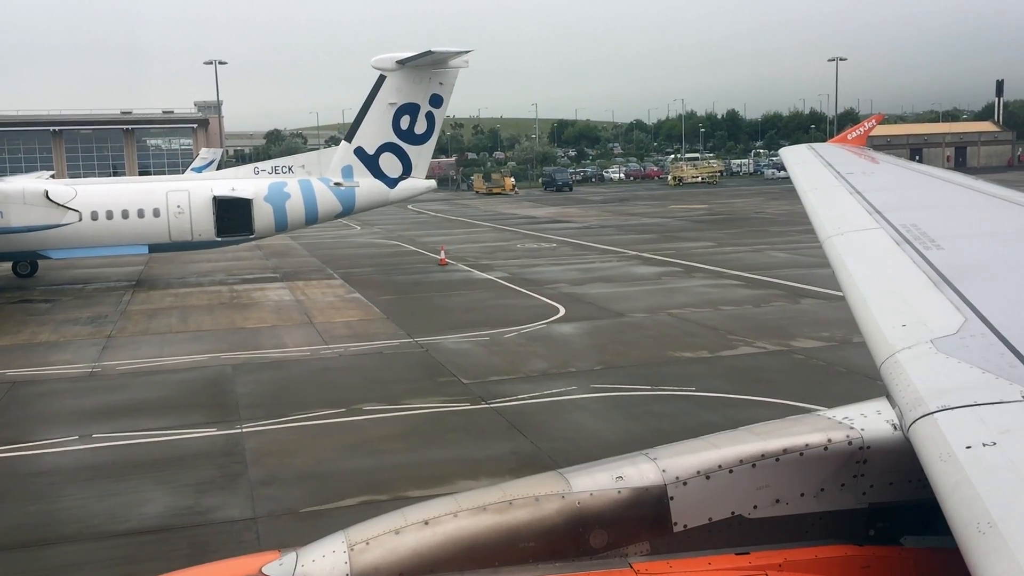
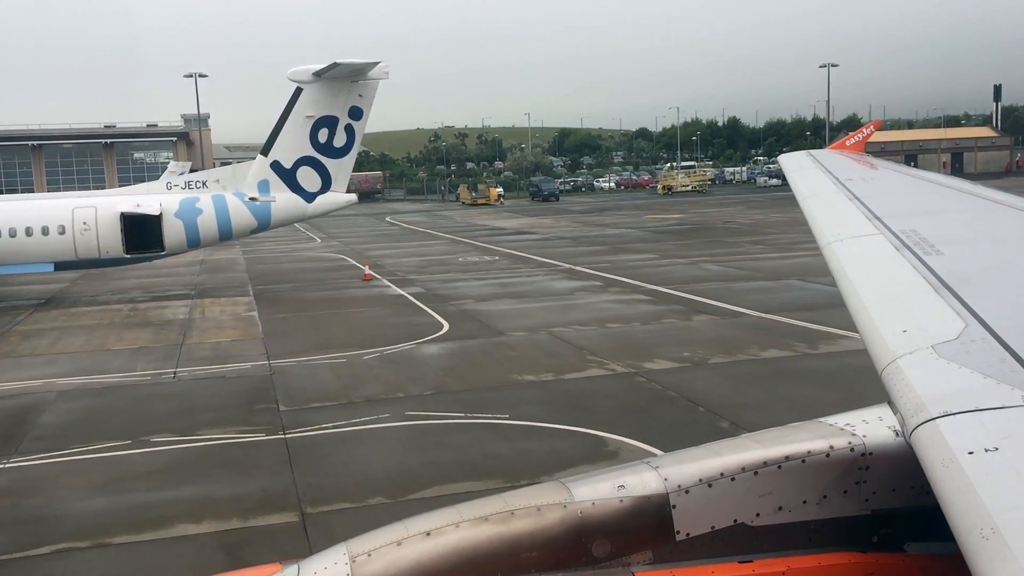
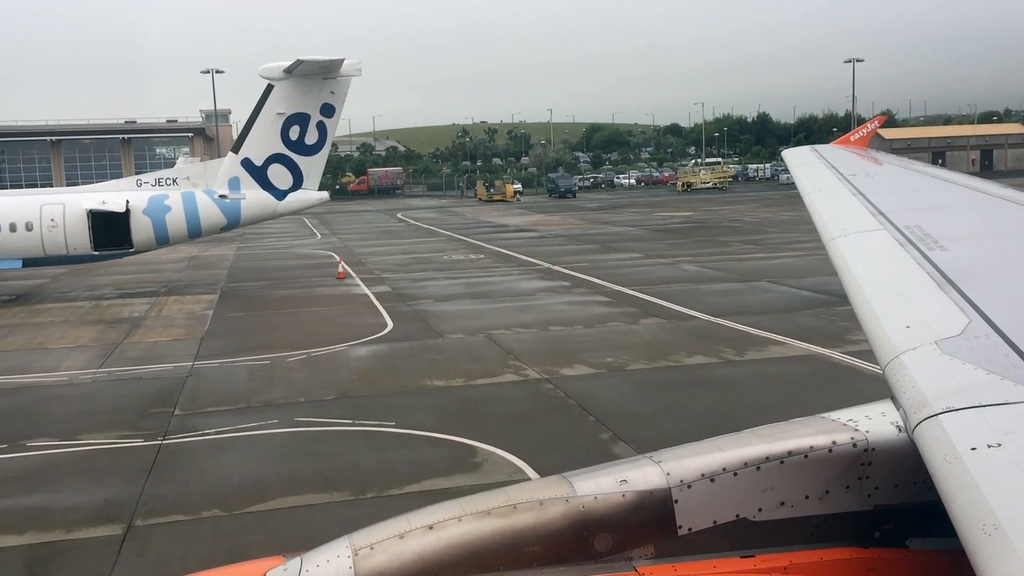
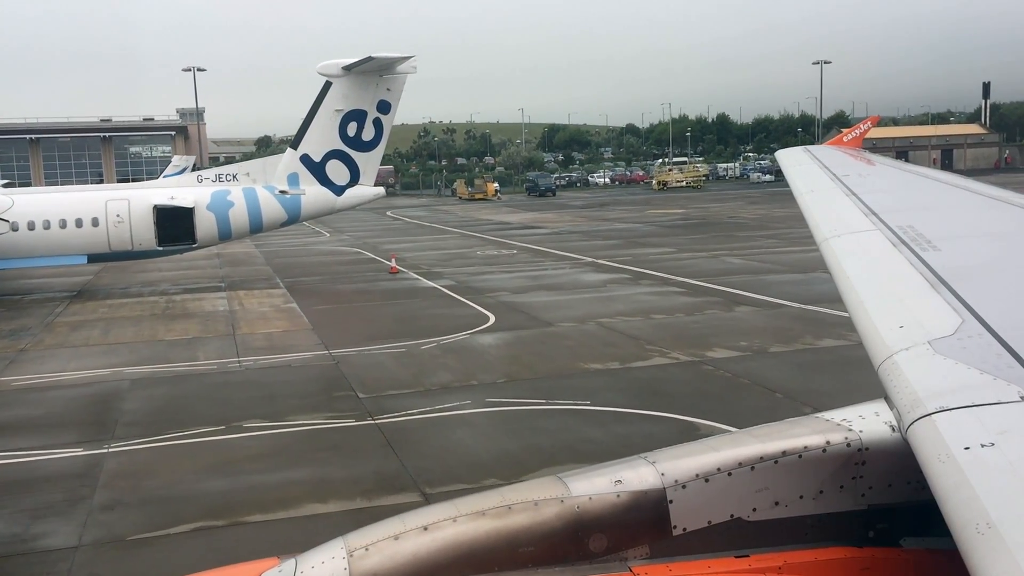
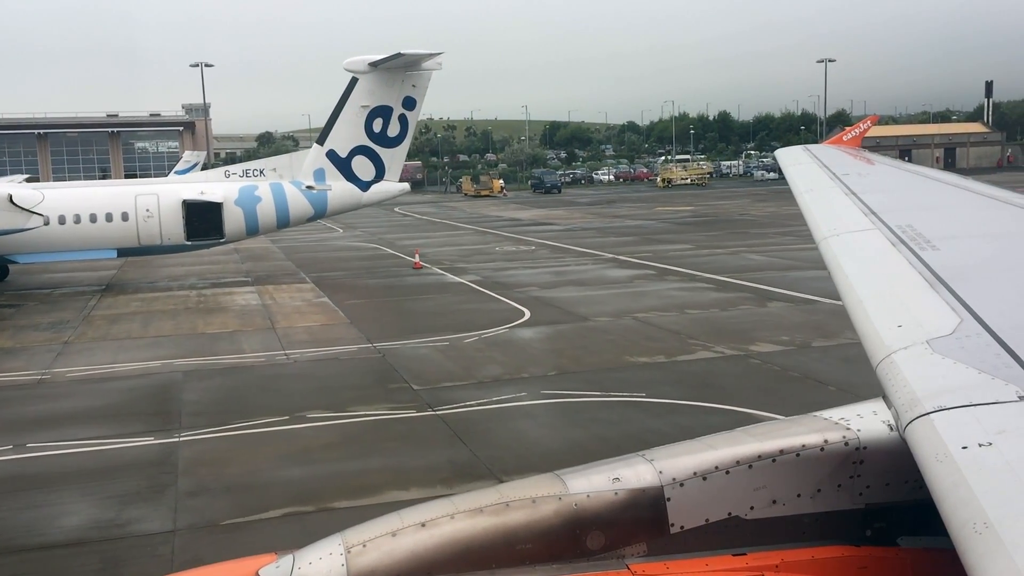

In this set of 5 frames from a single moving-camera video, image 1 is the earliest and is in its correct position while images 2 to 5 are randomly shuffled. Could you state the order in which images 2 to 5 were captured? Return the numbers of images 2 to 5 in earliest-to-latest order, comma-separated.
5, 4, 2, 3
